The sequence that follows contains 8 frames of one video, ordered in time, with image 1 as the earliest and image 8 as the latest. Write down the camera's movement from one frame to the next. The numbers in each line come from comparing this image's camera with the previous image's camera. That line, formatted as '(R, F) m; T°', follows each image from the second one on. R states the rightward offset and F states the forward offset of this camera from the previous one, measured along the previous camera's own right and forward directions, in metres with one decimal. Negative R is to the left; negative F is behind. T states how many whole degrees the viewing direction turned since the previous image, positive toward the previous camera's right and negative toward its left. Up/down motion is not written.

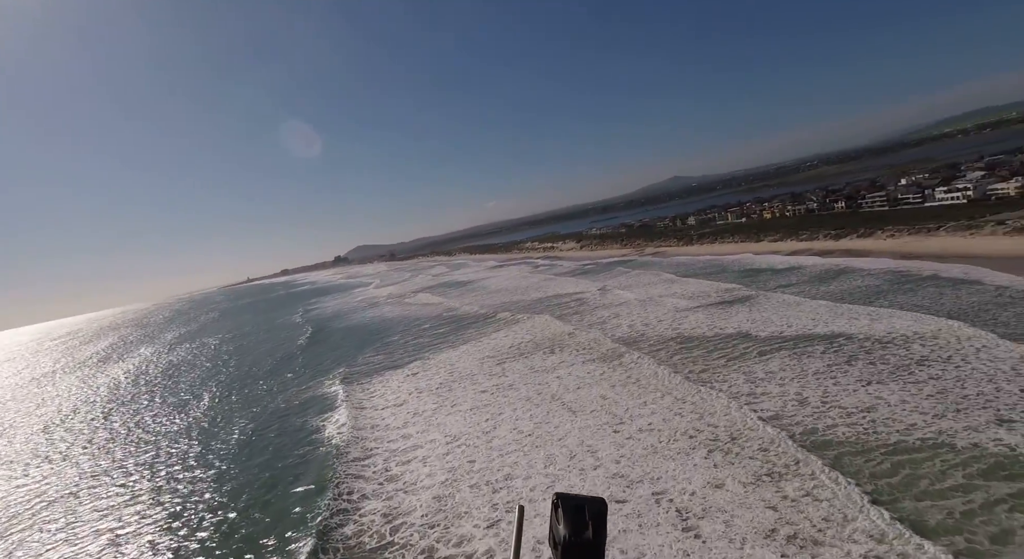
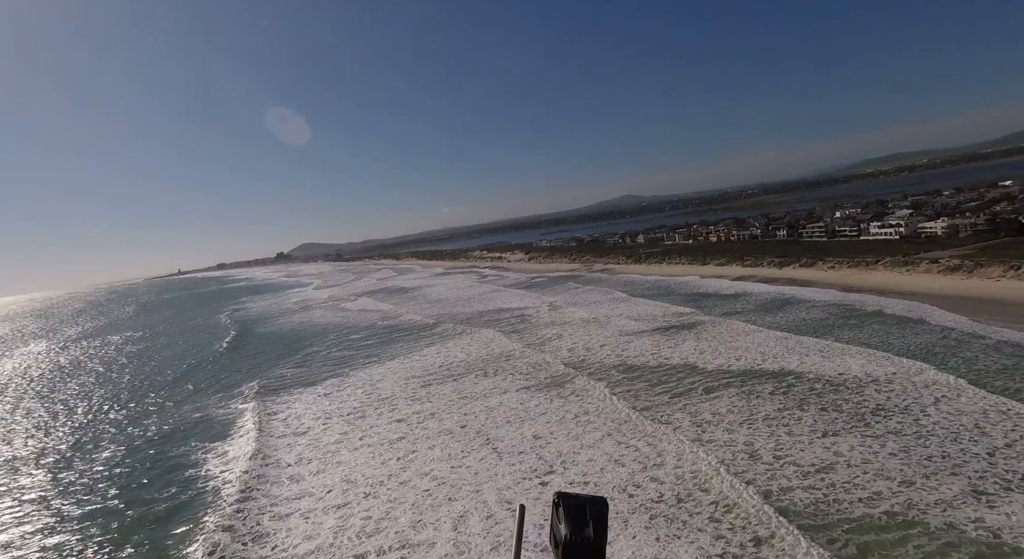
(+0.4, +1.3) m; +5°
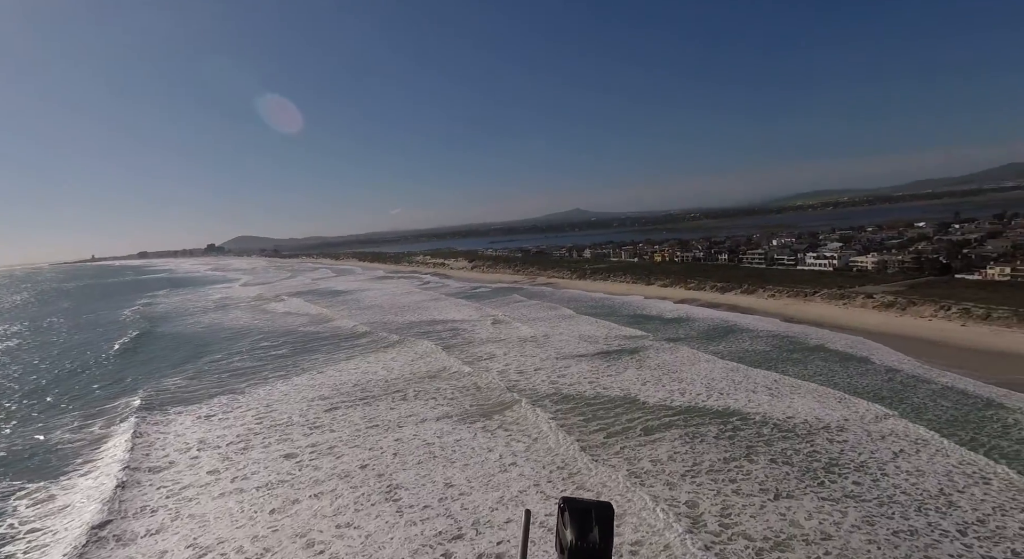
(+0.4, +1.4) m; +6°
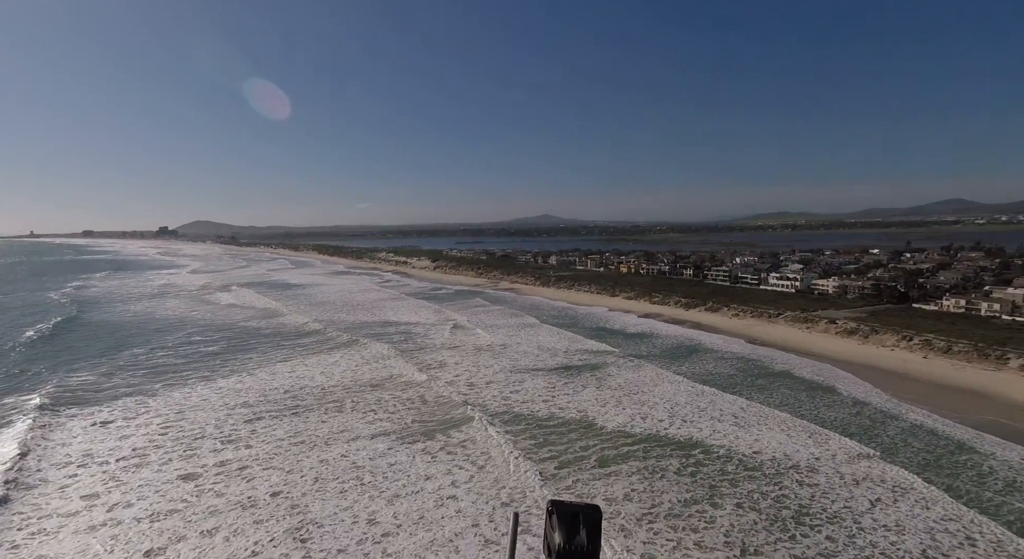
(+0.2, +1.1) m; +4°
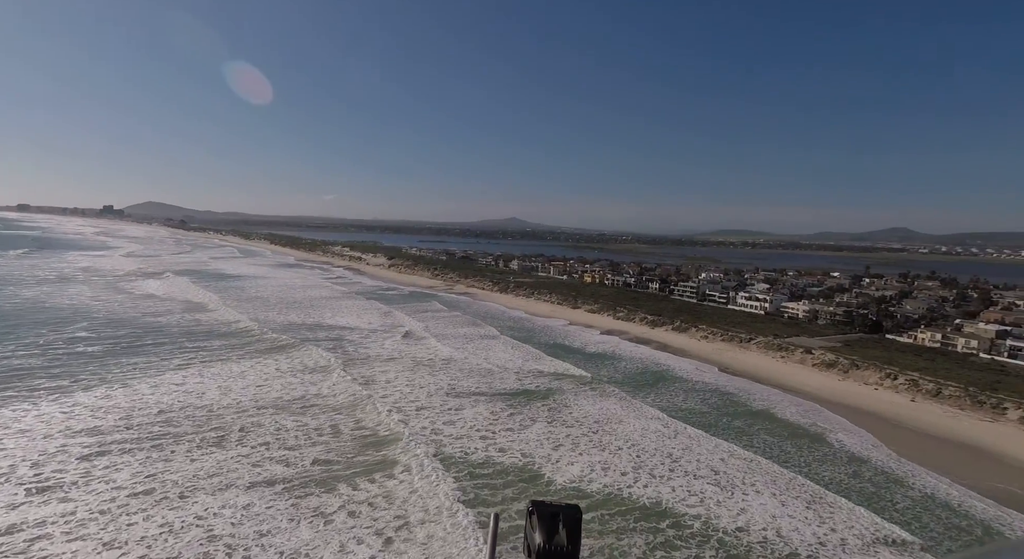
(+0.4, +2.3) m; +4°
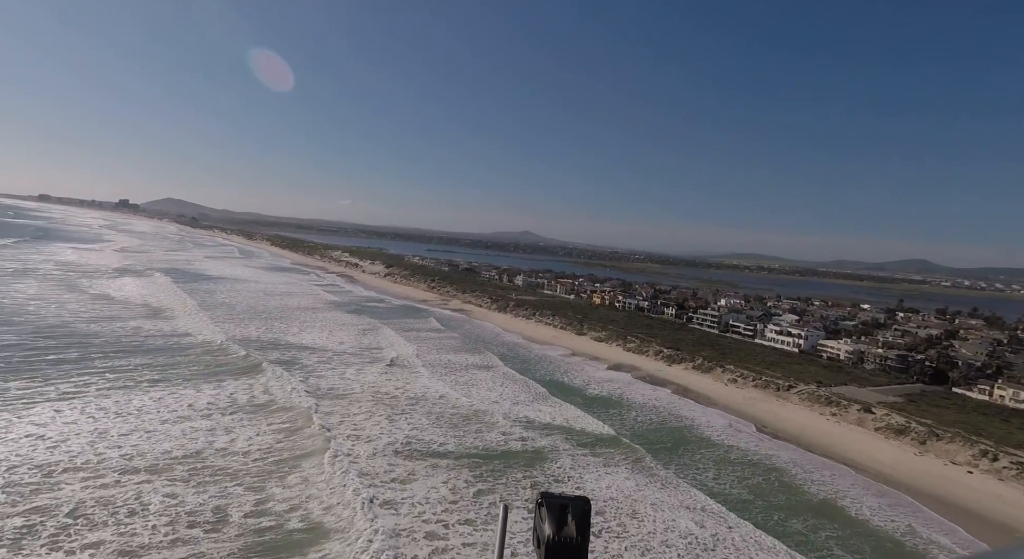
(+0.5, +3.3) m; -1°
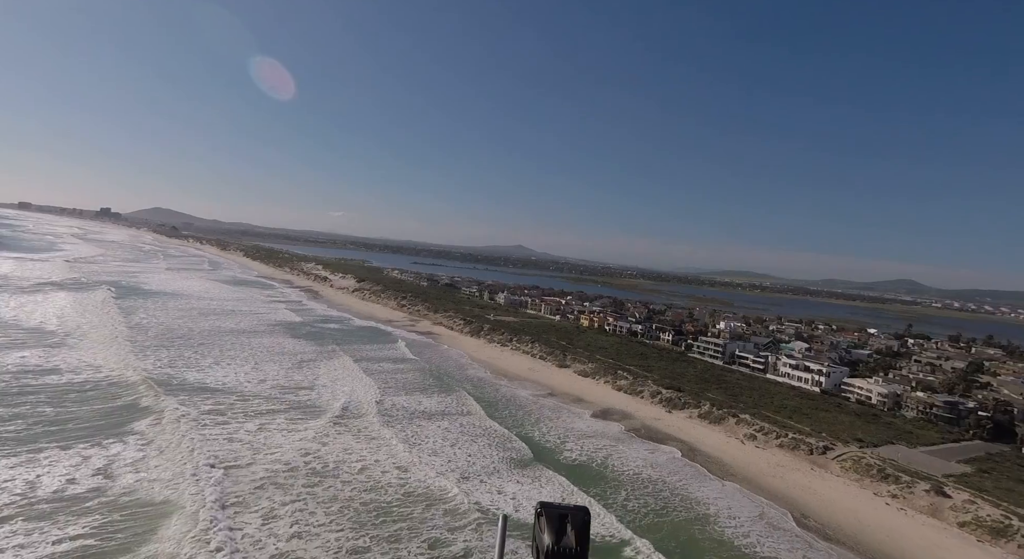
(+0.8, +3.8) m; +1°
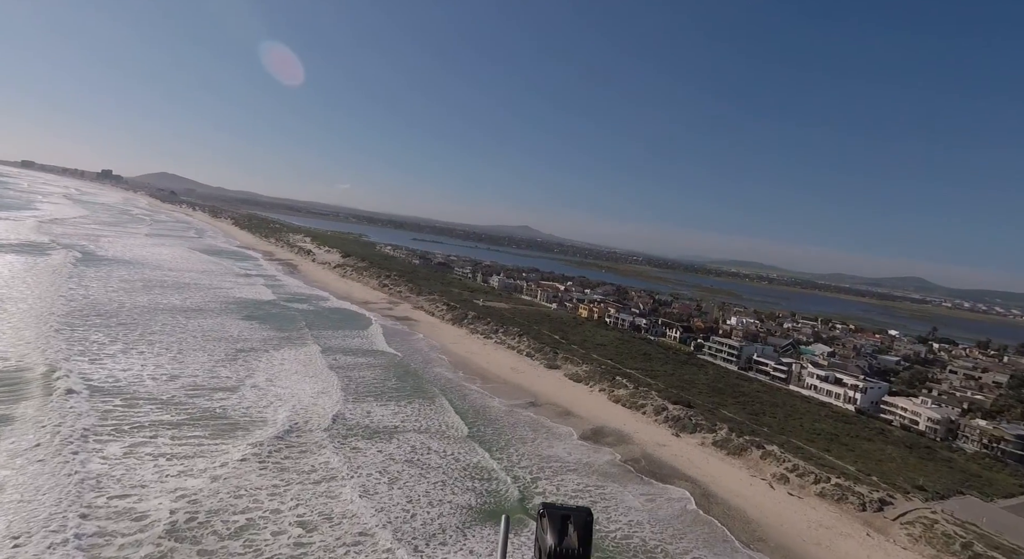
(+0.6, +3.2) m; 0°
